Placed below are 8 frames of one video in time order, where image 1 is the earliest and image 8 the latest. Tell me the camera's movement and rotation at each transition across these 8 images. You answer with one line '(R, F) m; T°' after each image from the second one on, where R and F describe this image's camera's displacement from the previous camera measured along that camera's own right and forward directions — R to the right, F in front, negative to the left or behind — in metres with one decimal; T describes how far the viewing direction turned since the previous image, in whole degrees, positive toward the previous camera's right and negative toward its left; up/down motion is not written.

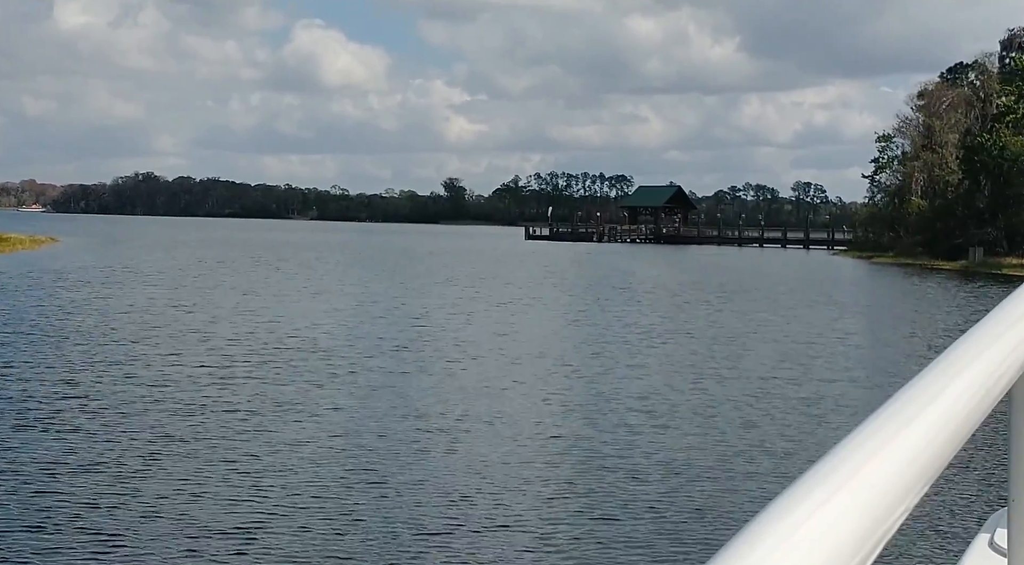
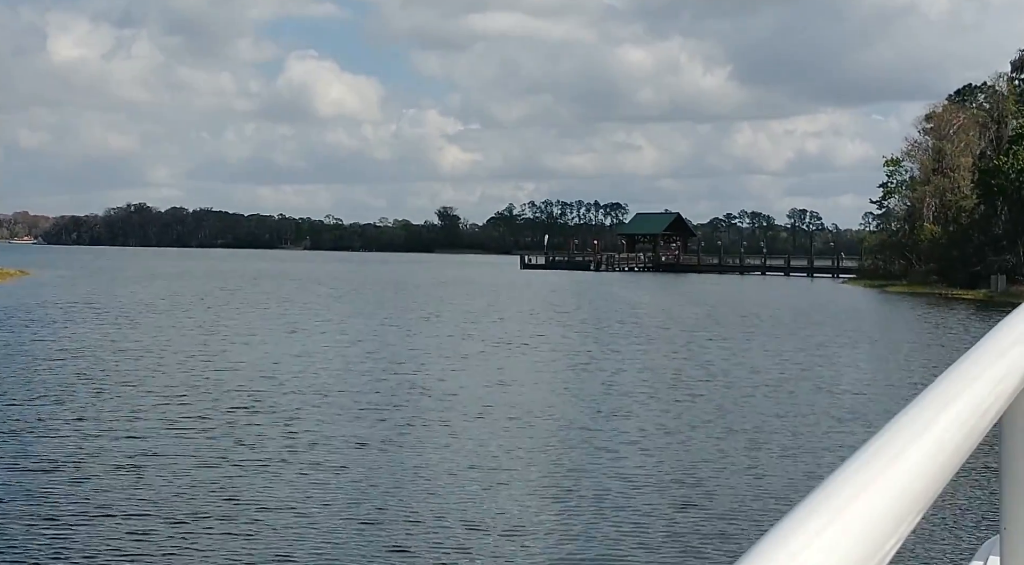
(0.0, +1.1) m; 0°
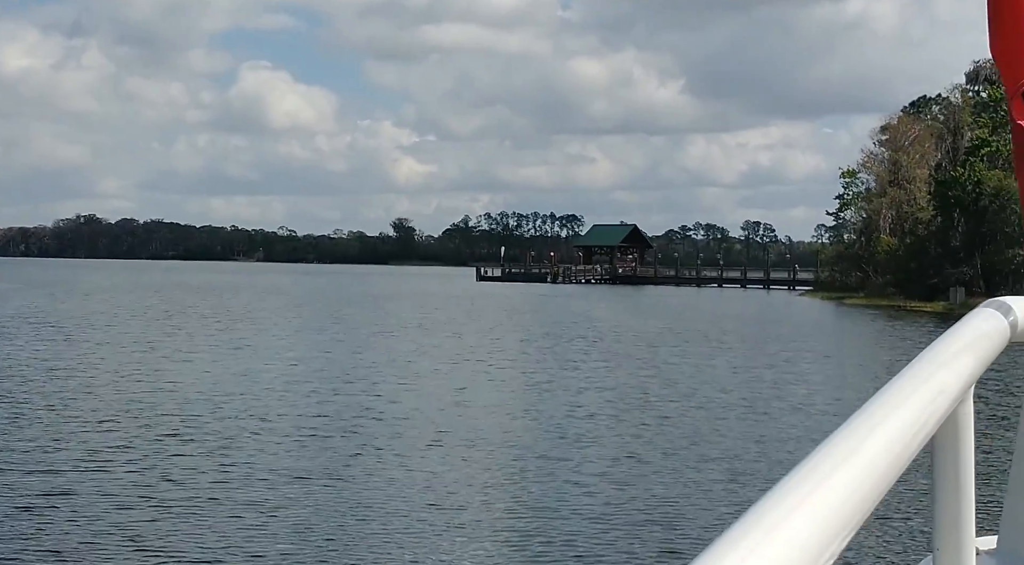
(0.0, +0.3) m; +2°
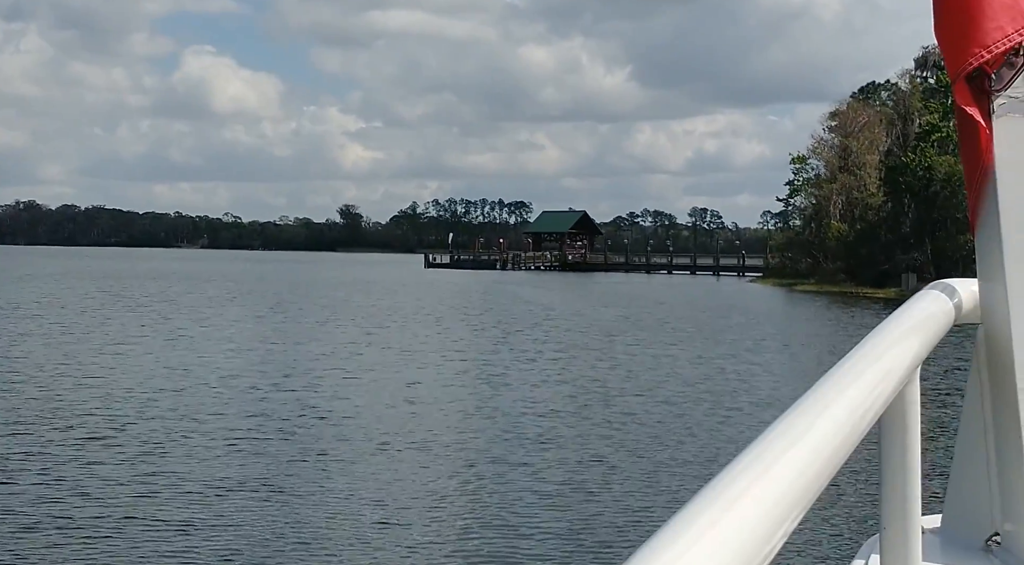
(0.0, +0.3) m; +2°
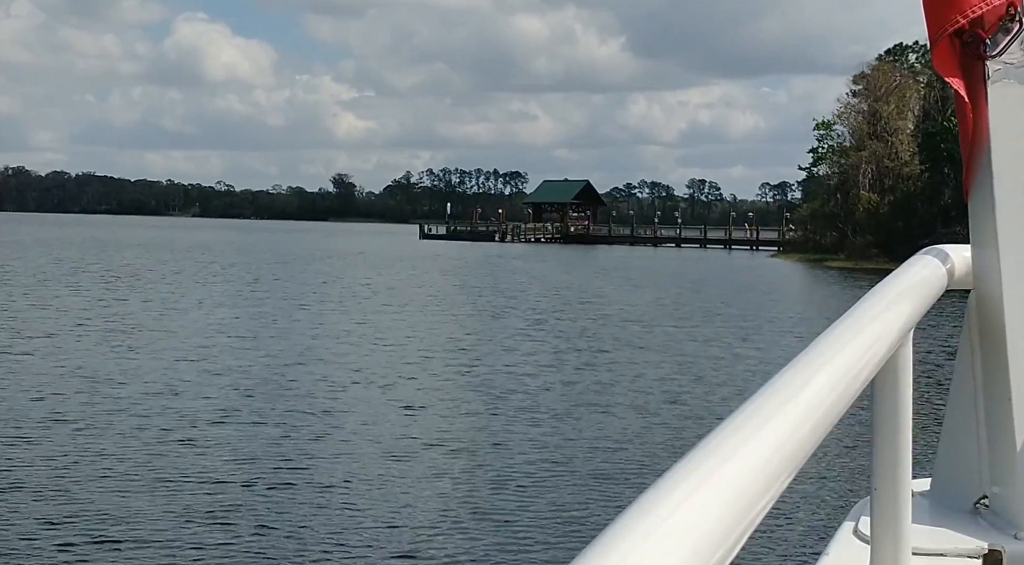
(-0.2, +1.8) m; 0°
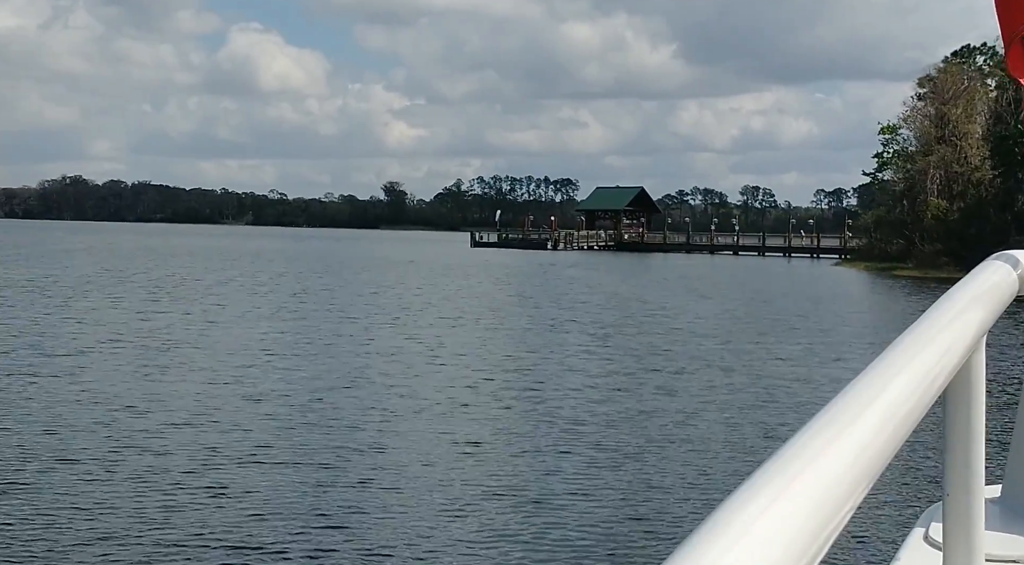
(0.0, +0.8) m; -2°
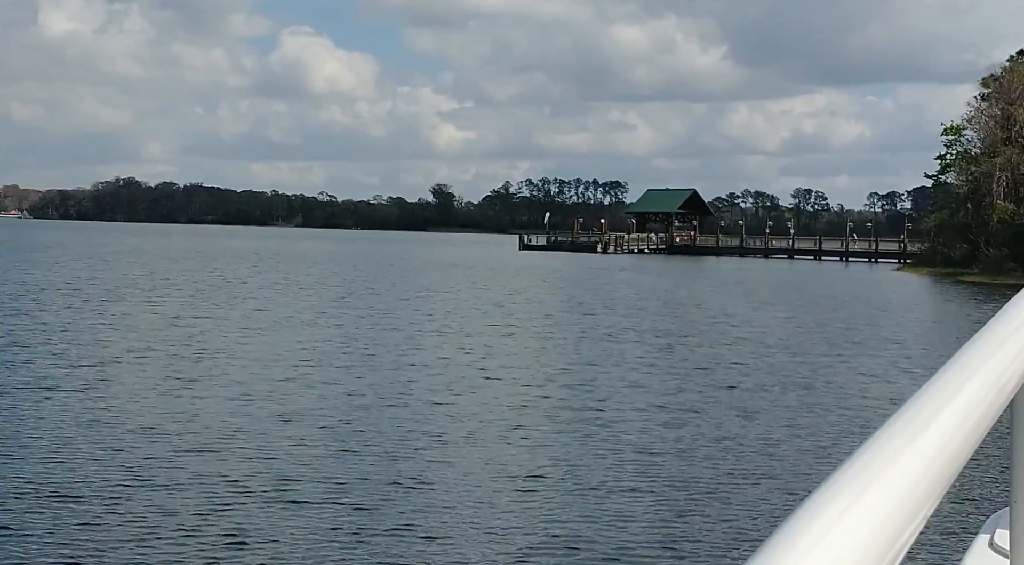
(0.0, +0.6) m; -2°
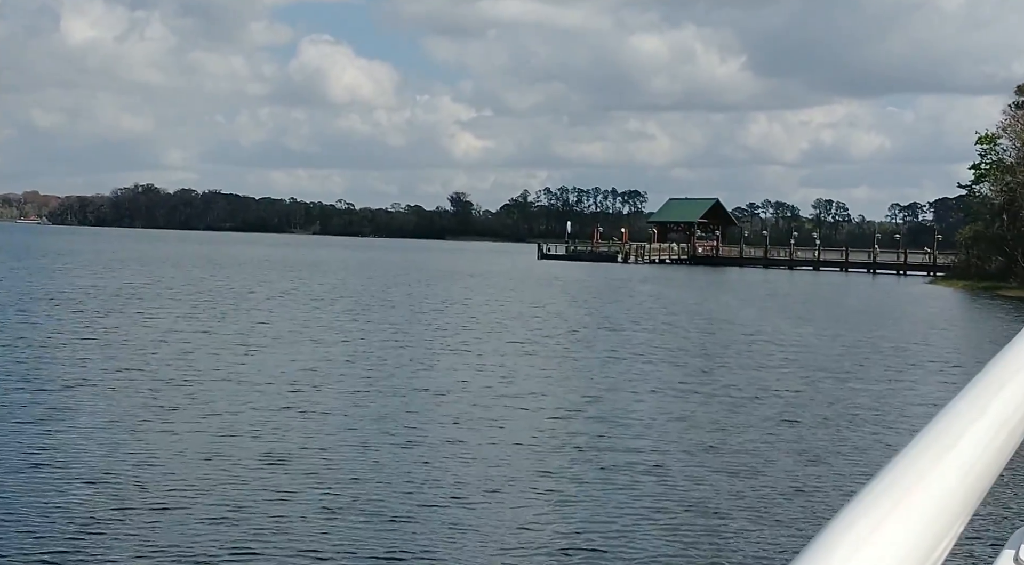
(0.0, +0.7) m; -1°
